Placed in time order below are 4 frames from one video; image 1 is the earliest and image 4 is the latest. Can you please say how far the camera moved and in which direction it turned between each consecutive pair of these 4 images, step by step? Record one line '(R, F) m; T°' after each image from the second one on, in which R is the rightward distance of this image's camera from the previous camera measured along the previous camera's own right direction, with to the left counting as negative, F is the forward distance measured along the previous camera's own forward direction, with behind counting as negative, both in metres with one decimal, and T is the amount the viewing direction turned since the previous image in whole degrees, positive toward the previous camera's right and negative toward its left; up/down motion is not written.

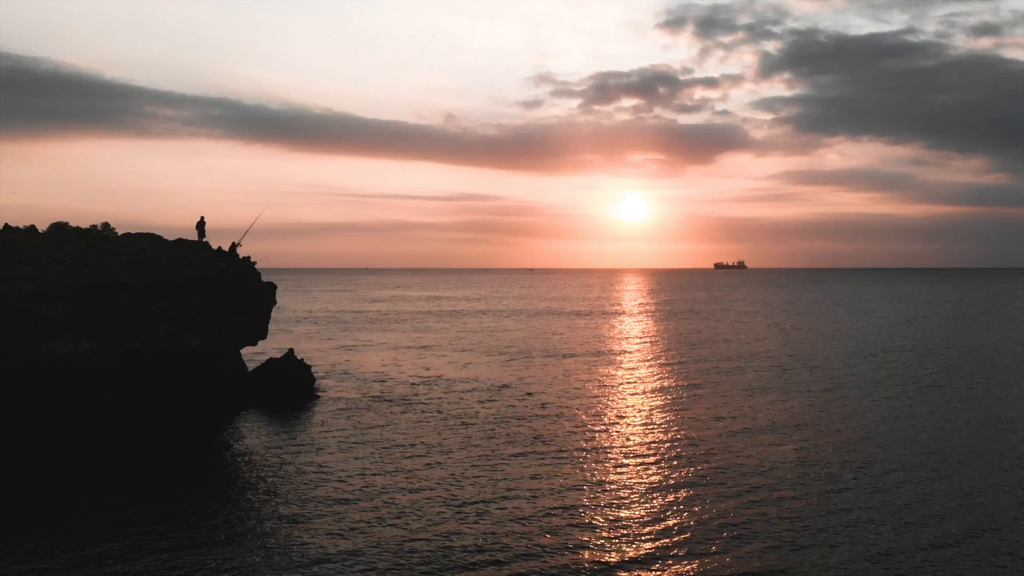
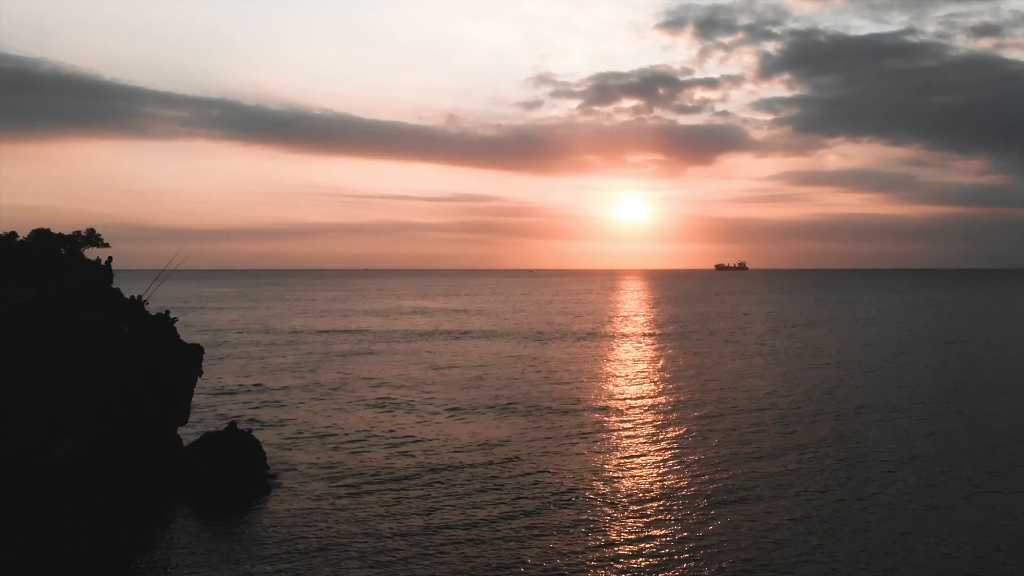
(-0.1, +4.5) m; 0°
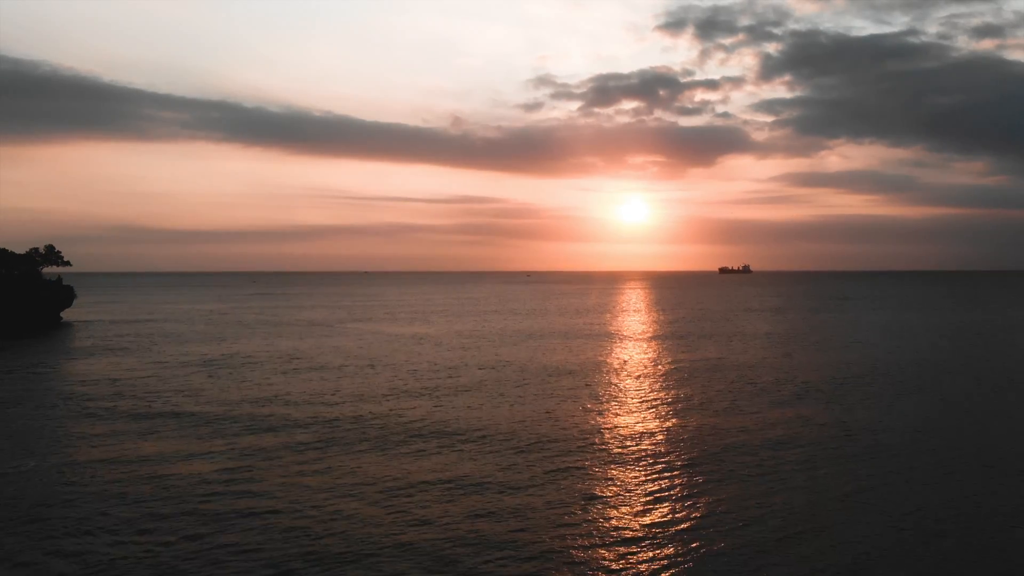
(-0.5, +11.3) m; 0°
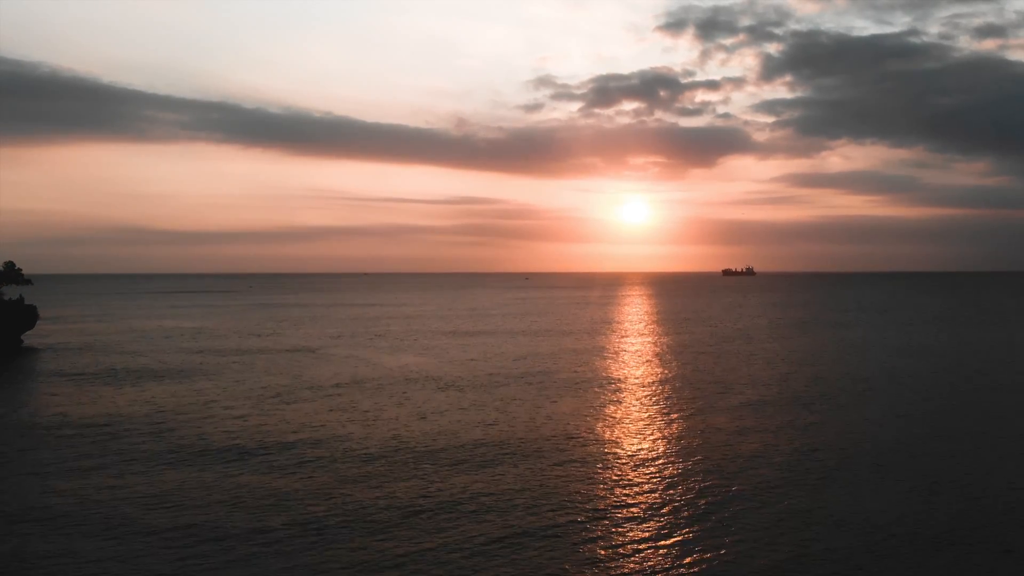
(-1.1, +10.1) m; 0°
